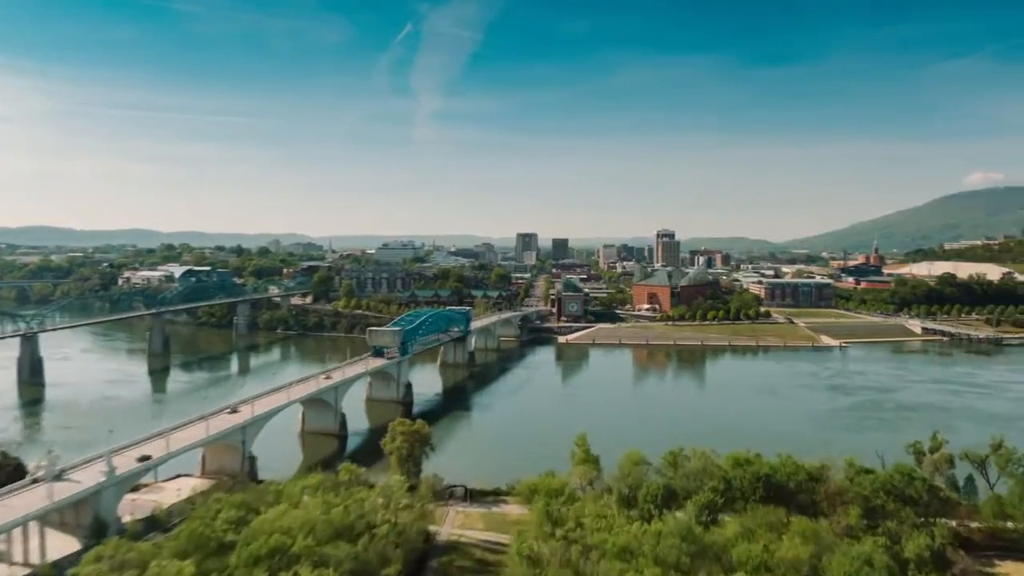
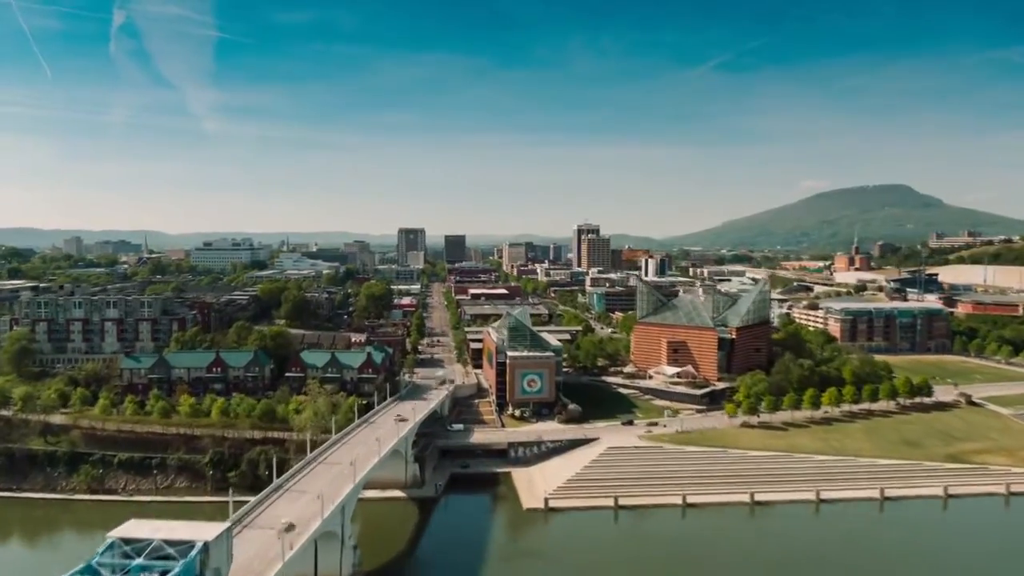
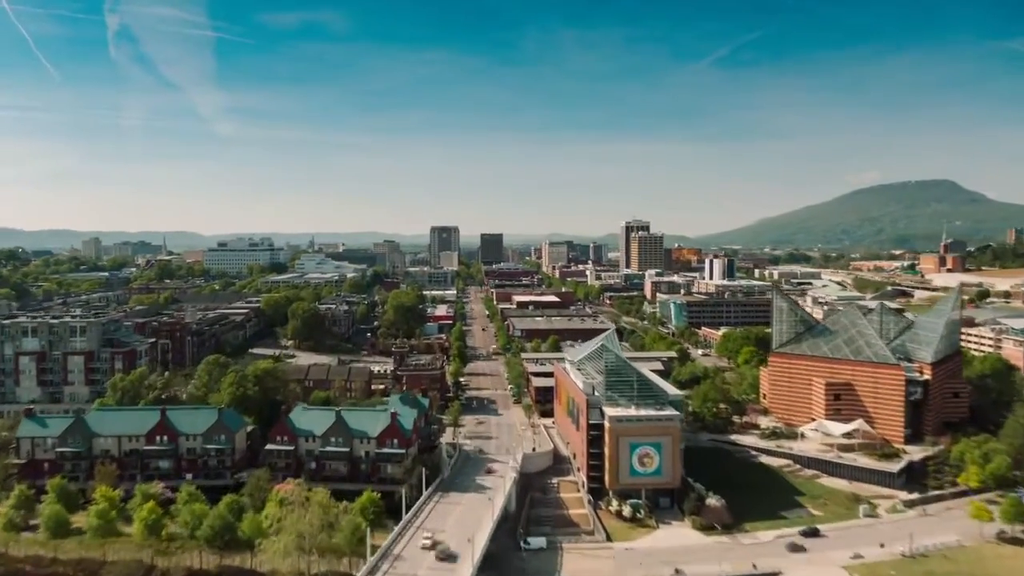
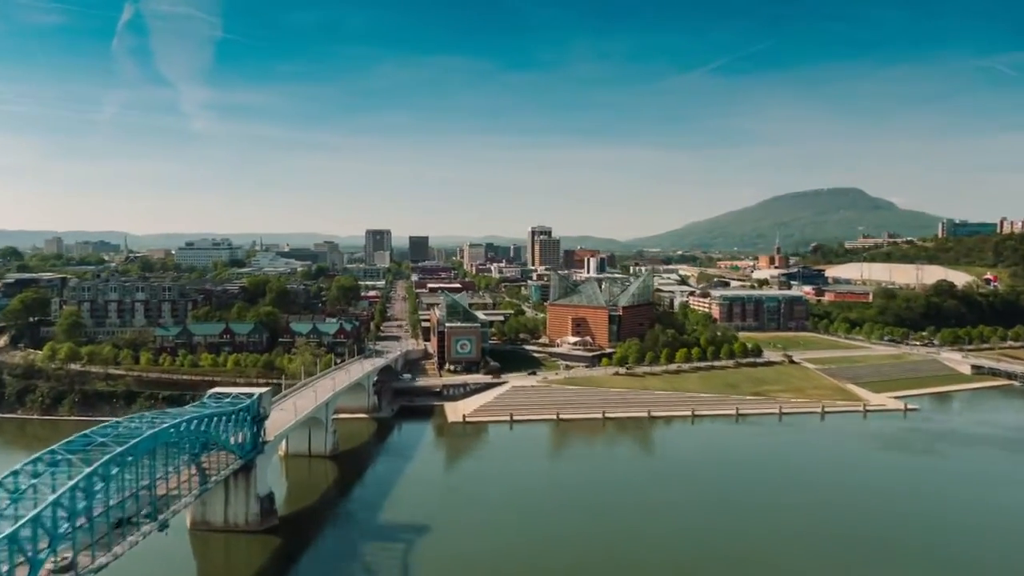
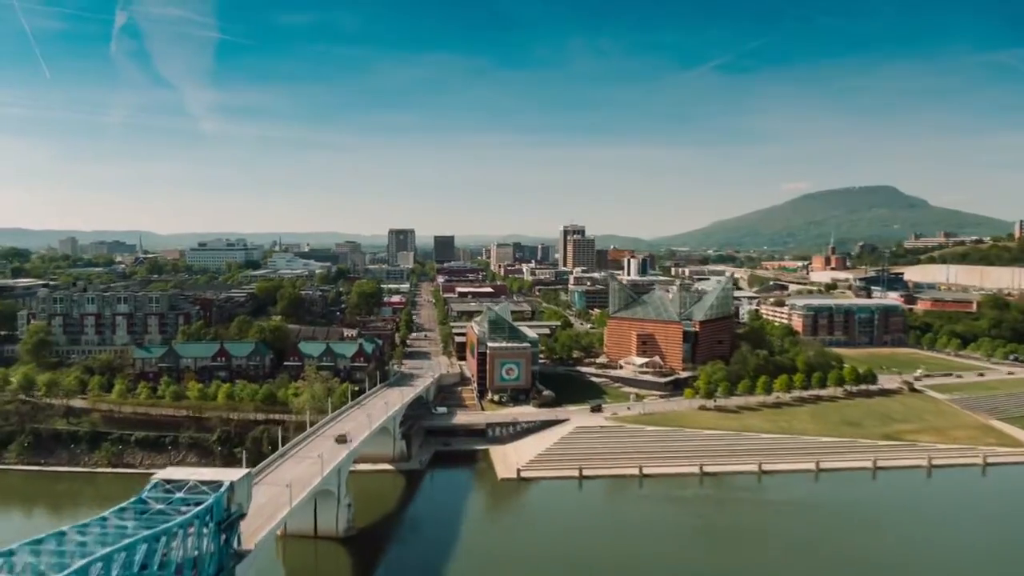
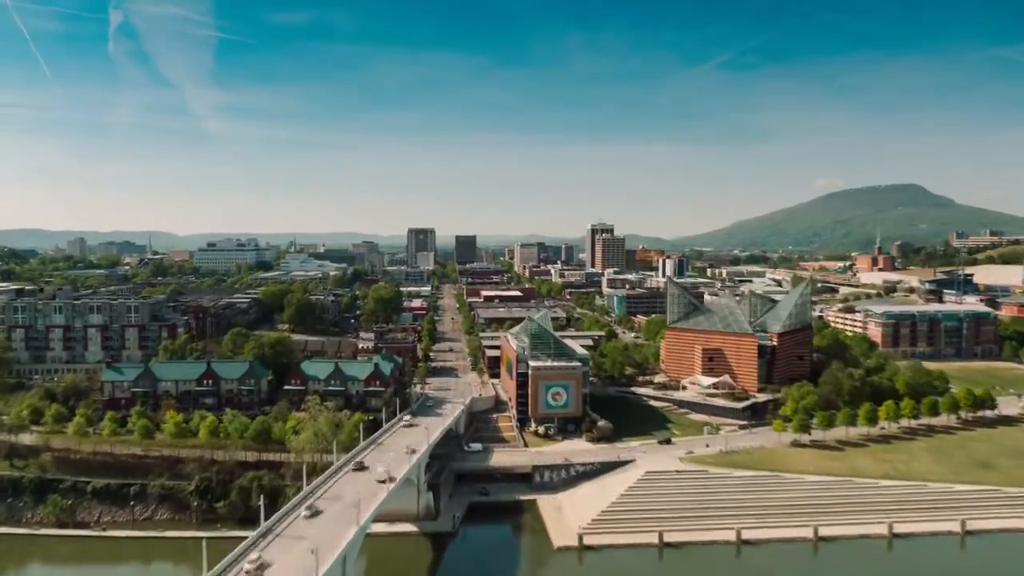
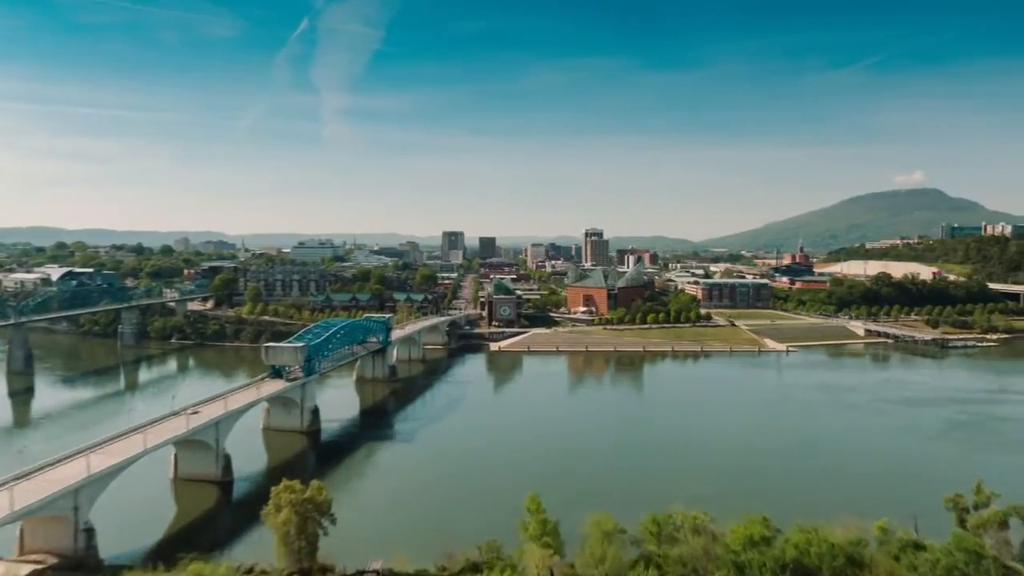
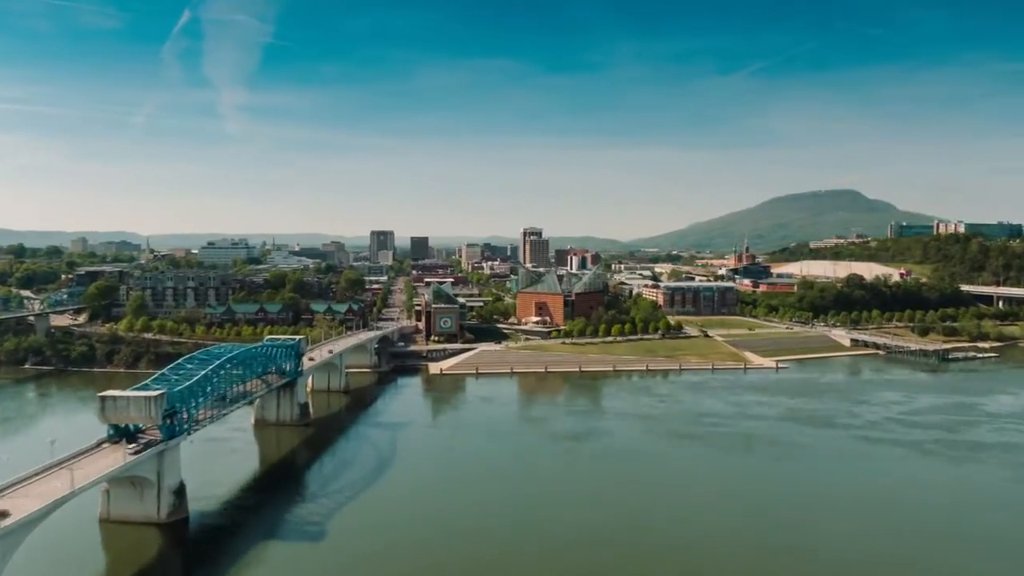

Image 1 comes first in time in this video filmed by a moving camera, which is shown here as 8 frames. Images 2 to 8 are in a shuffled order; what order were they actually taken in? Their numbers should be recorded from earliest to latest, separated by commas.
7, 8, 4, 5, 2, 6, 3
